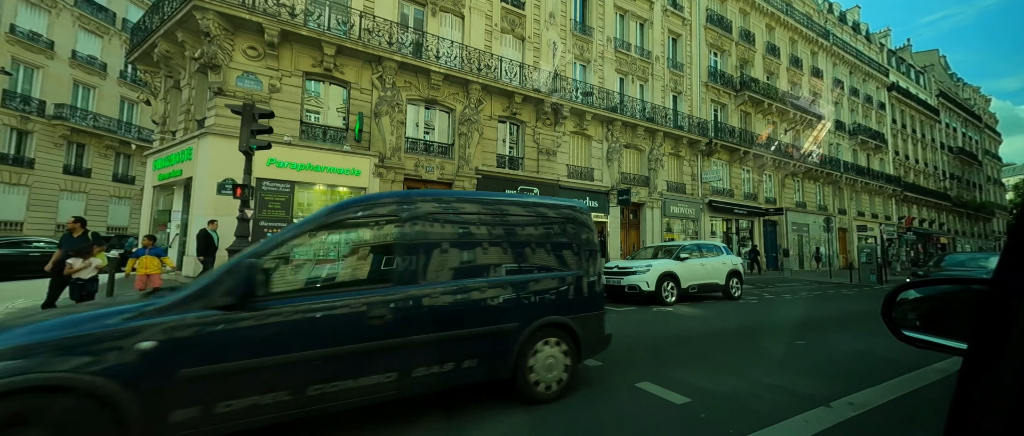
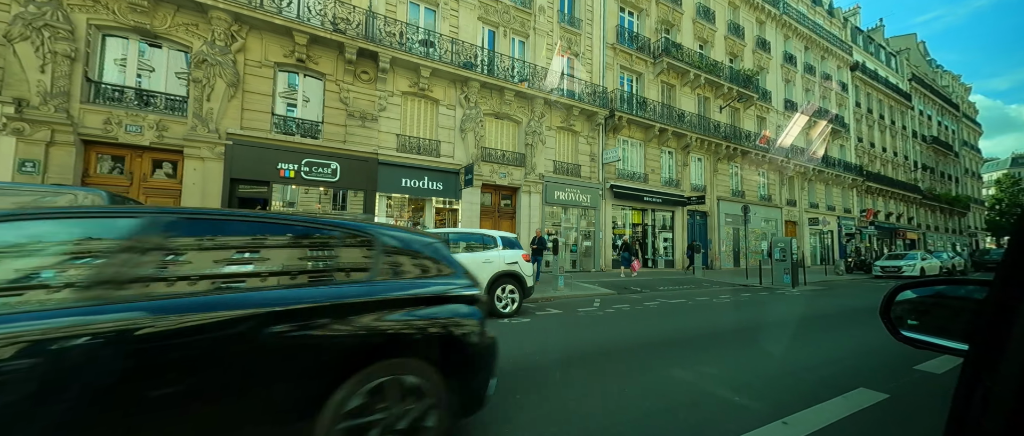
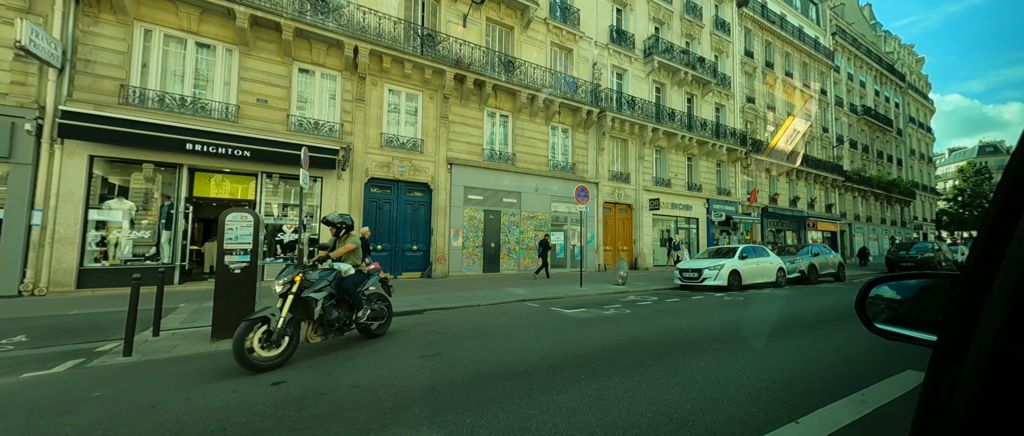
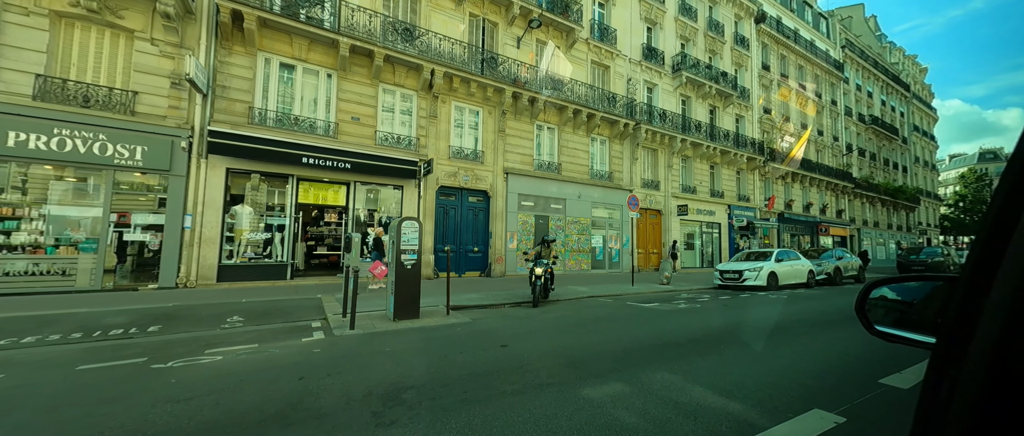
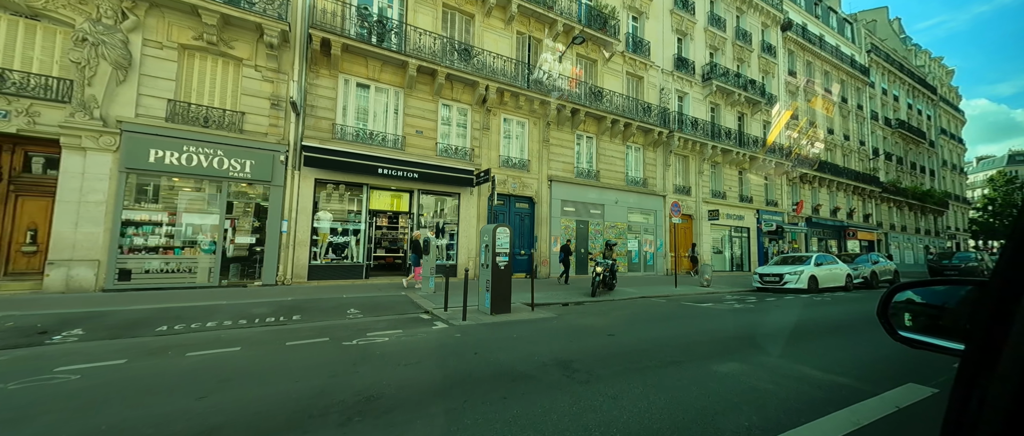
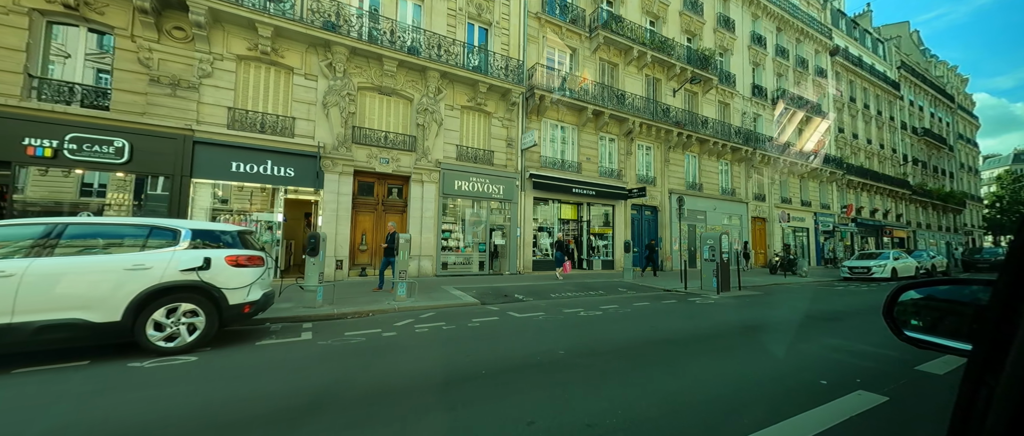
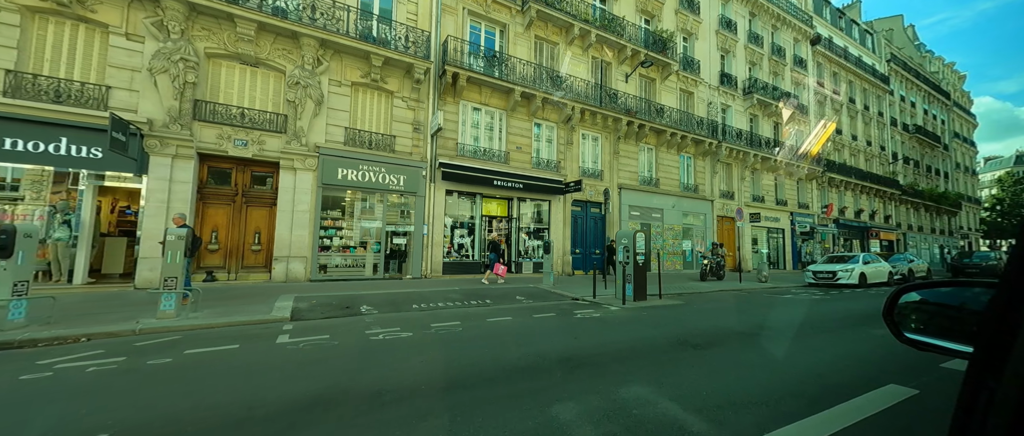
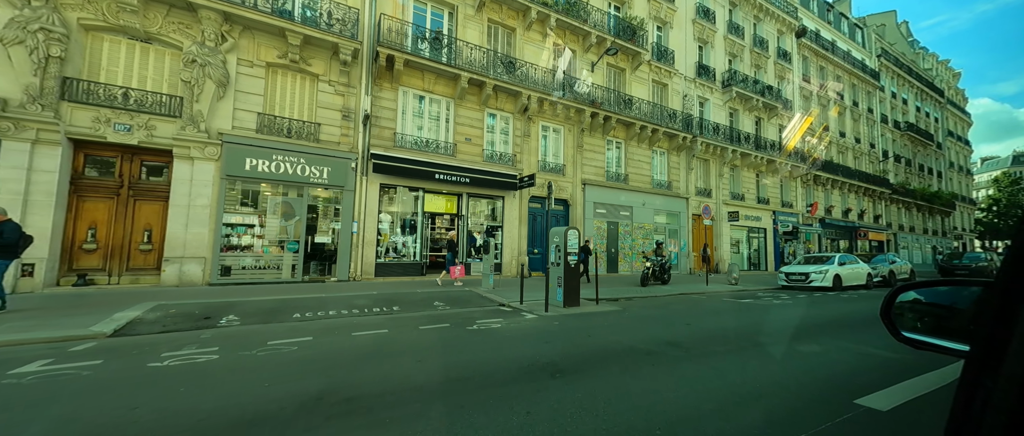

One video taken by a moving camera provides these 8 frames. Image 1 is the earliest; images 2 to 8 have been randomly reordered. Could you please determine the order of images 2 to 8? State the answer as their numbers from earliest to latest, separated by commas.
2, 6, 7, 8, 5, 4, 3
